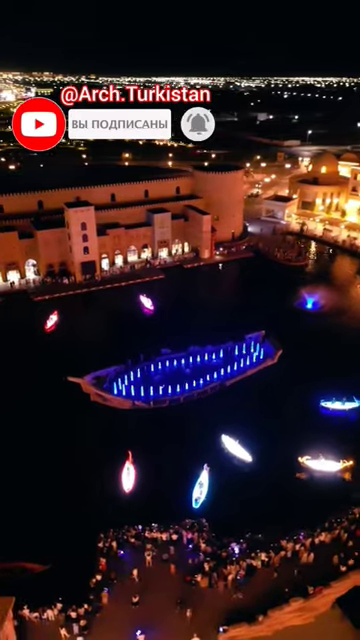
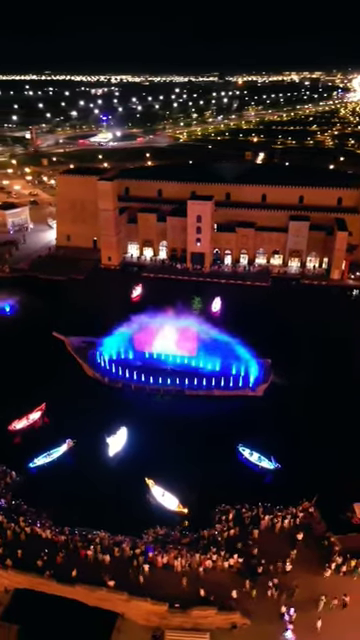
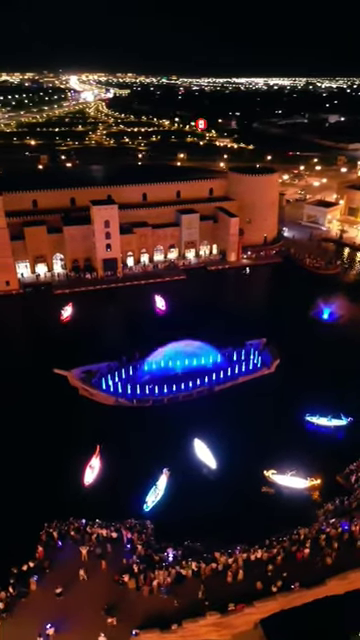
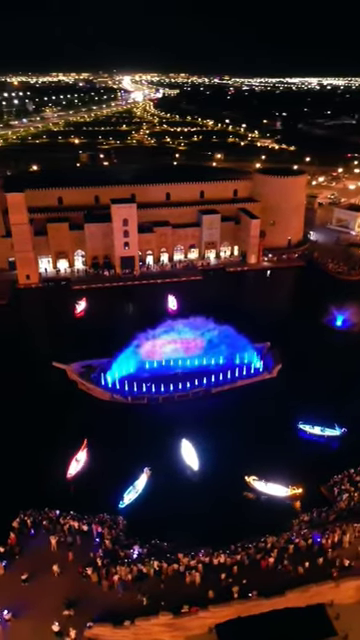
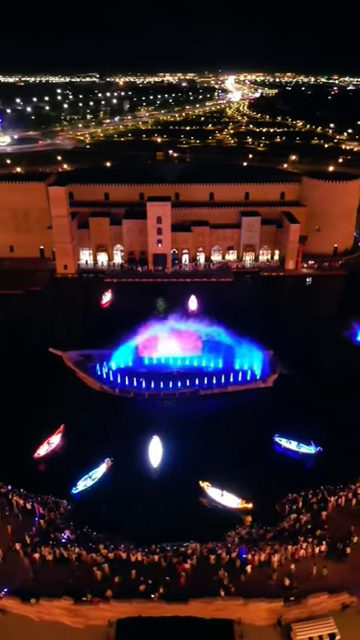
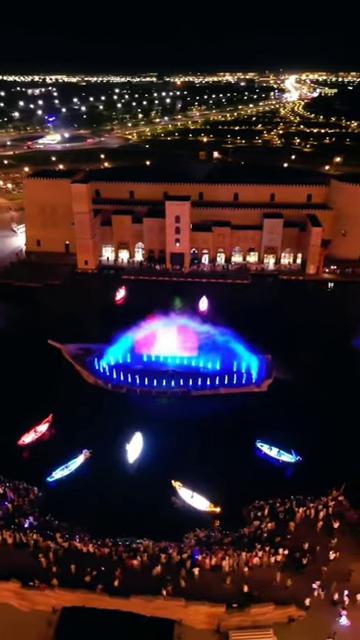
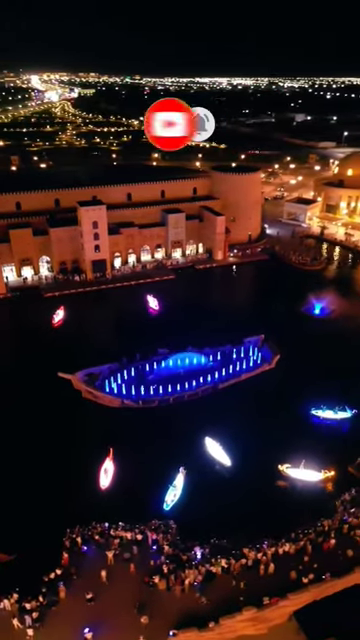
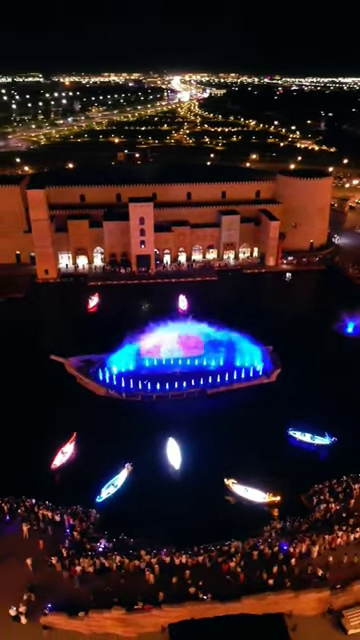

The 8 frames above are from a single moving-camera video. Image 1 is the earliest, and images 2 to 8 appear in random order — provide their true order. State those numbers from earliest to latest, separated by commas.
7, 3, 4, 8, 5, 6, 2
